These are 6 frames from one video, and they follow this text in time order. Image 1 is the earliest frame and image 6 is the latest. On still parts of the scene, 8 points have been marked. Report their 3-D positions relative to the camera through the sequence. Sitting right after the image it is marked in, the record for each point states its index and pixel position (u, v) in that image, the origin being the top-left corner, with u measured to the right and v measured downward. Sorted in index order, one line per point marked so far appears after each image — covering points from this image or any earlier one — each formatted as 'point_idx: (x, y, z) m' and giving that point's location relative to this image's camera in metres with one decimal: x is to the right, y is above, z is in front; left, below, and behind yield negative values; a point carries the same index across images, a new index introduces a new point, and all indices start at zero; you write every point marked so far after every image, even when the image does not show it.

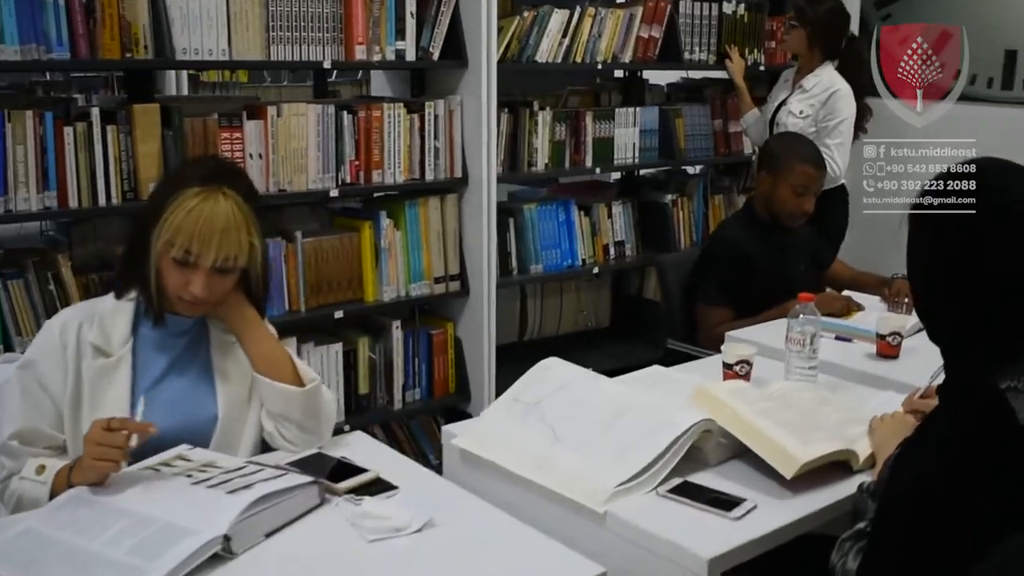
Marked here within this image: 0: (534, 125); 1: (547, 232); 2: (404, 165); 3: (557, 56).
0: (+0.1, +0.5, +3.2) m
1: (+0.1, +0.2, +3.3) m
2: (-0.3, +0.3, +3.0) m
3: (+0.1, +0.7, +3.3) m
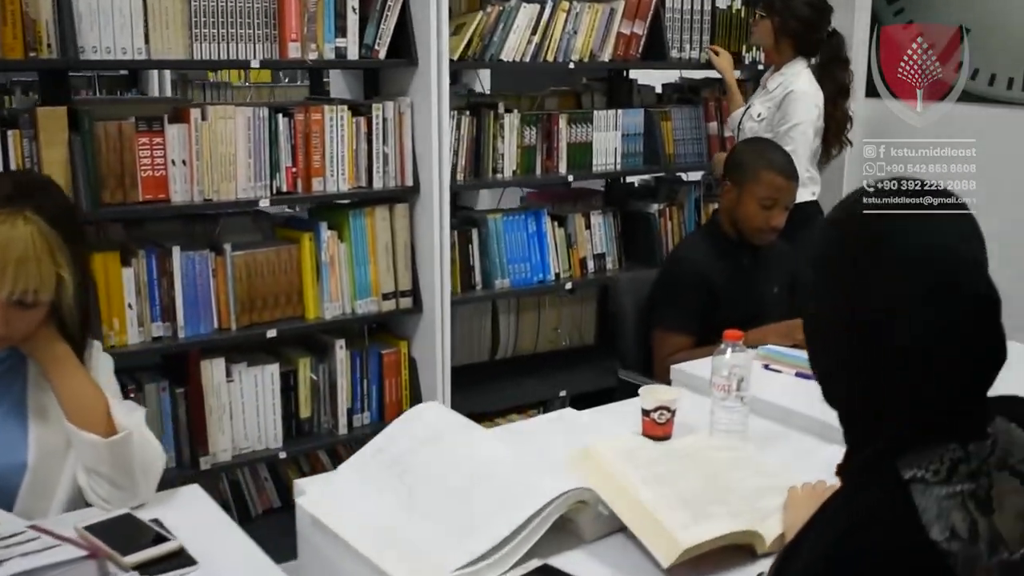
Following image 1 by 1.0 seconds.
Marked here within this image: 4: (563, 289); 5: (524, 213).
0: (0.0, +0.4, +3.0) m
1: (0.0, +0.1, +3.1) m
2: (-0.4, +0.3, +2.7) m
3: (0.0, +0.6, +3.0) m
4: (+0.1, 0.0, +3.1) m
5: (0.0, +0.2, +3.1) m
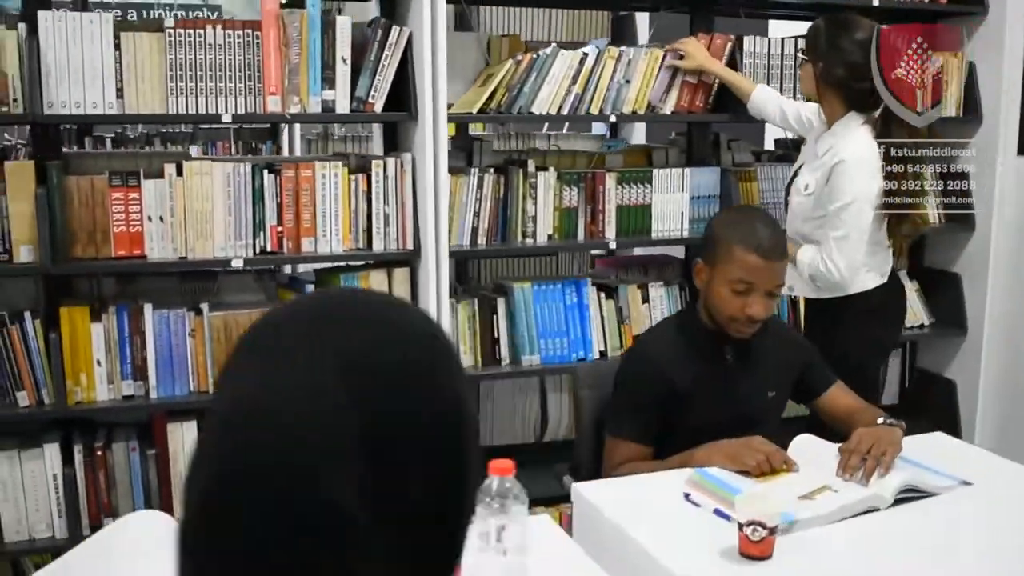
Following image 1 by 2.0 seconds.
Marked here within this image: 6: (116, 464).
0: (0.0, +0.2, +2.7) m
1: (+0.1, -0.1, +2.8) m
2: (-0.4, +0.1, +2.6) m
3: (+0.1, +0.4, +2.7) m
4: (+0.2, -0.2, +2.8) m
5: (+0.1, 0.0, +2.8) m
6: (-0.9, -0.4, +2.5) m
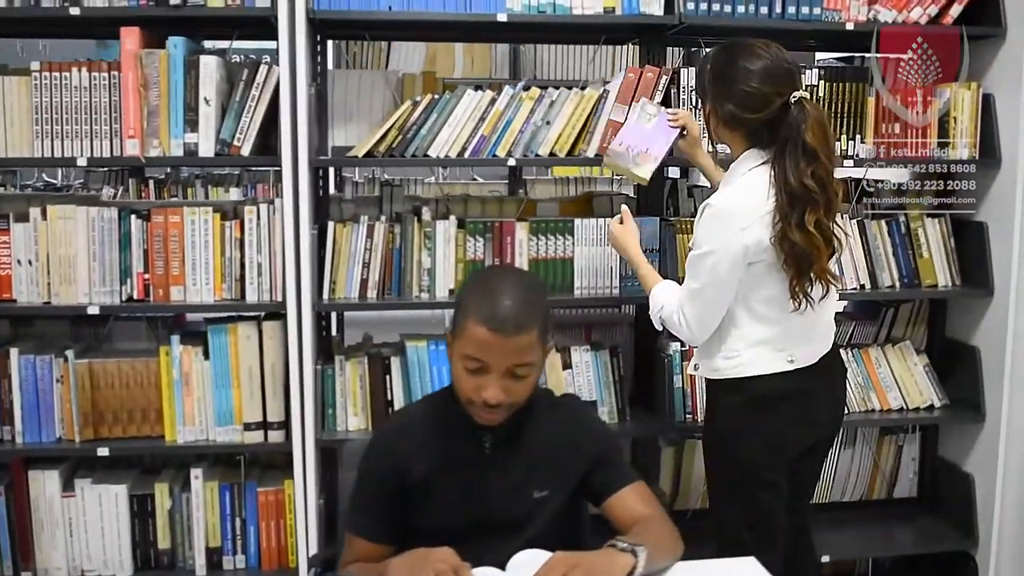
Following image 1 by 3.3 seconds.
0: (-0.2, +0.1, +2.5) m
1: (-0.1, -0.2, +2.5) m
2: (-0.6, 0.0, +2.4) m
3: (-0.1, +0.3, +2.5) m
4: (0.0, -0.3, +2.5) m
5: (-0.1, -0.1, +2.5) m
6: (-1.2, -0.5, +2.5) m
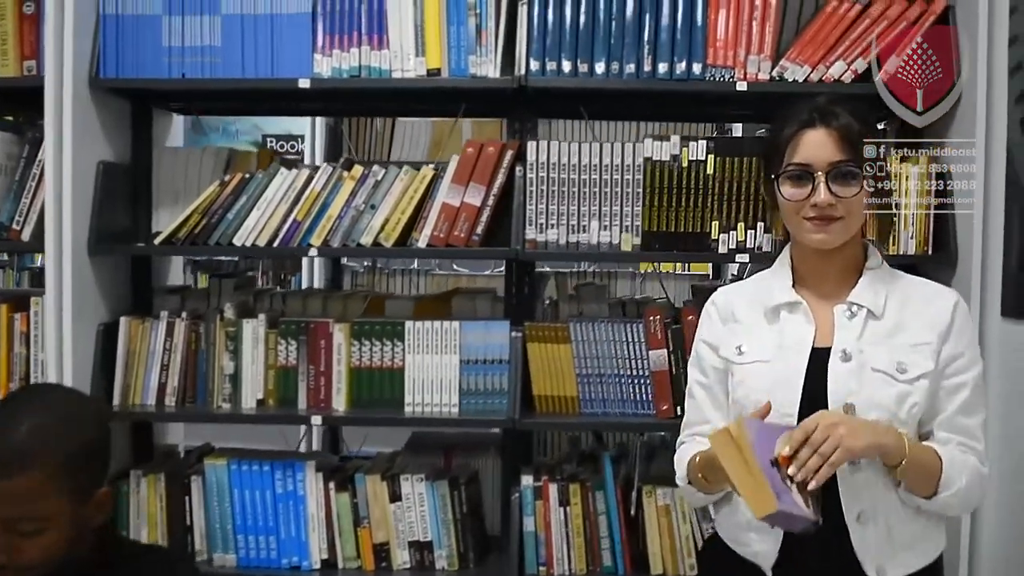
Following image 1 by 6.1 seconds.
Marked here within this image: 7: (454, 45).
0: (-0.5, -0.1, +2.1) m
1: (-0.5, -0.4, +2.1) m
2: (-1.0, -0.2, +2.2) m
3: (-0.4, +0.1, +2.1) m
4: (-0.4, -0.5, +2.1) m
5: (-0.5, -0.3, +2.1) m
6: (-1.5, -0.7, +2.3) m
7: (-0.1, +0.4, +2.0) m
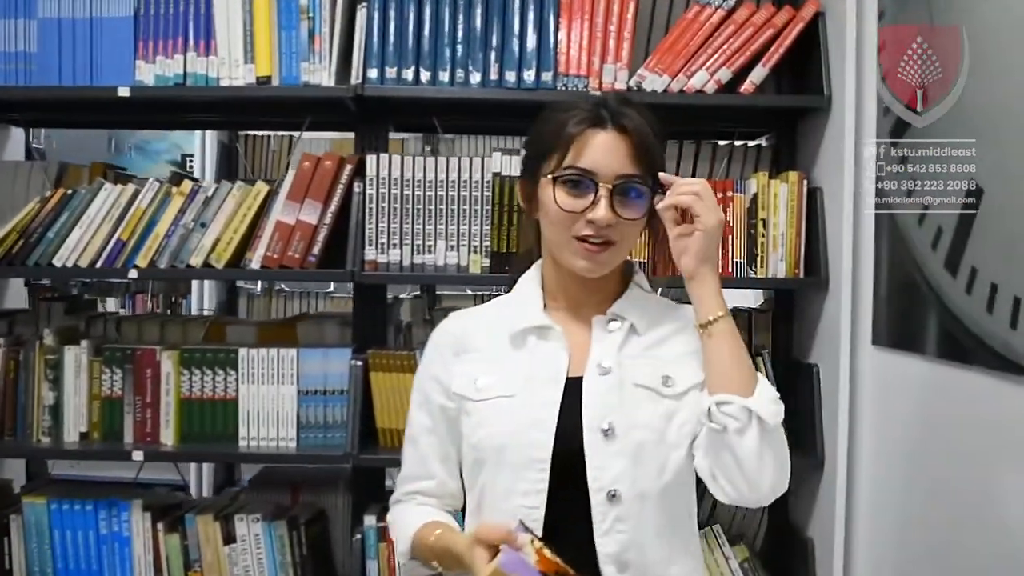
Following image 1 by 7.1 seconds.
0: (-0.8, -0.1, +2.0) m
1: (-0.8, -0.5, +2.0) m
2: (-1.3, -0.2, +2.0) m
3: (-0.7, +0.1, +2.0) m
4: (-0.6, -0.6, +1.9) m
5: (-0.7, -0.4, +2.0) m
6: (-1.8, -0.7, +2.1) m
7: (-0.4, +0.4, +1.9) m
